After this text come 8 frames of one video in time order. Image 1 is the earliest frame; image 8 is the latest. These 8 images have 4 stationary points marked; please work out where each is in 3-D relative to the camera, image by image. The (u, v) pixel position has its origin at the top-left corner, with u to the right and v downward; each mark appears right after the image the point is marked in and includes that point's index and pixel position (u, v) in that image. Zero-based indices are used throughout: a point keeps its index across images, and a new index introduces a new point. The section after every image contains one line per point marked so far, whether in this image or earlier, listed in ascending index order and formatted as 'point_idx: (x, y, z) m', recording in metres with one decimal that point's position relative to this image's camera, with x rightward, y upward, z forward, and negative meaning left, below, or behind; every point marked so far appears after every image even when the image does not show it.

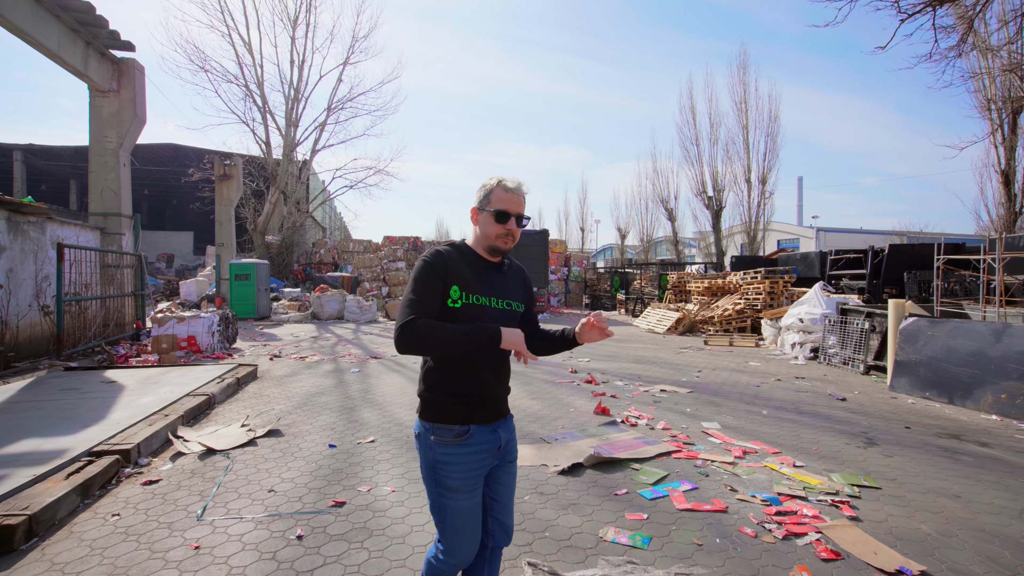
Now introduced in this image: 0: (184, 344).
0: (-6.6, -1.1, +9.8) m
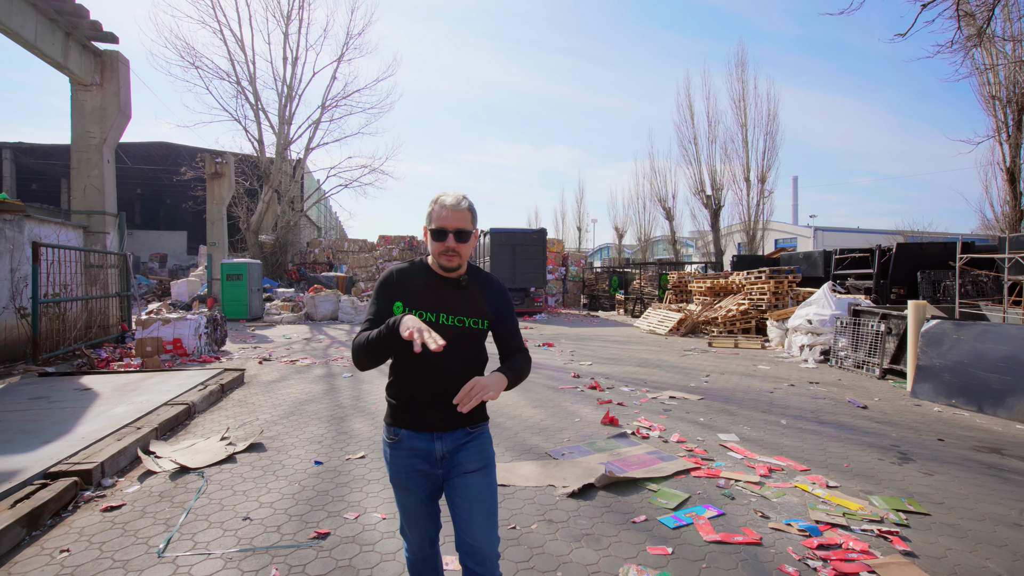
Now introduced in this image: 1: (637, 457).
0: (-6.6, -1.1, +9.4) m
1: (+1.1, -1.4, +4.1) m
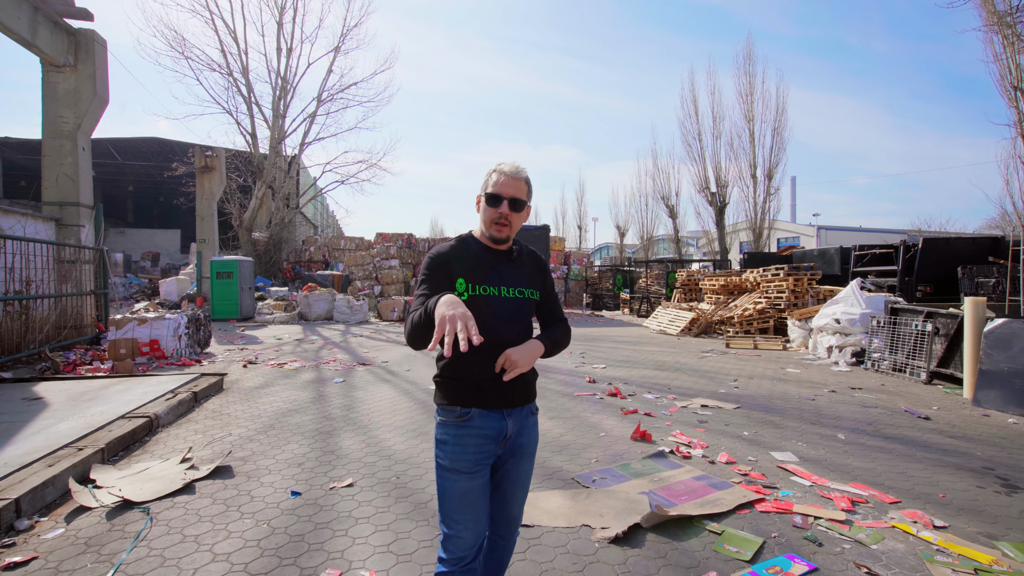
0: (-6.4, -1.1, +8.6) m
1: (+1.2, -1.4, +3.4) m
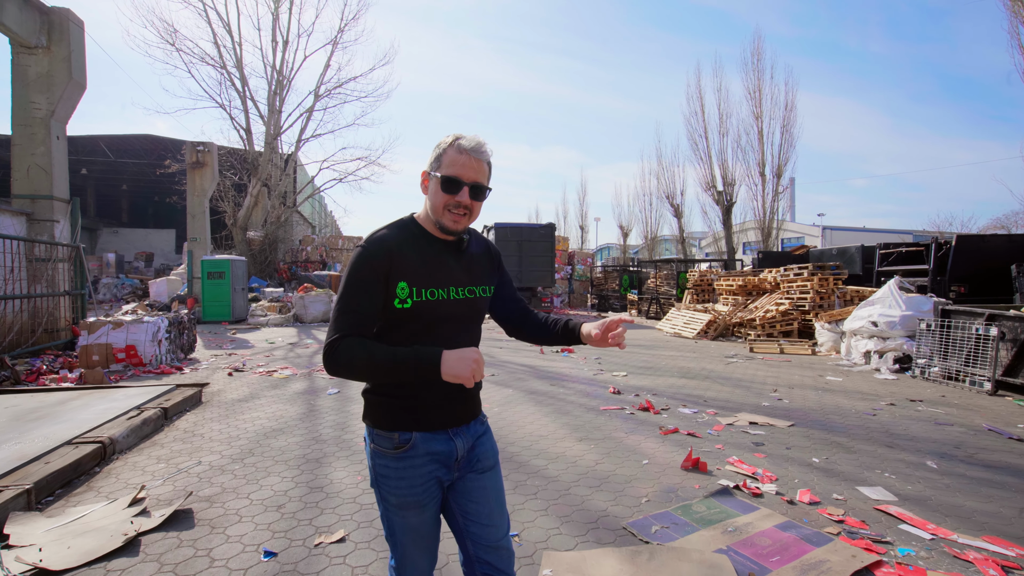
0: (-6.3, -1.1, +7.9) m
1: (+1.4, -1.4, +2.7) m
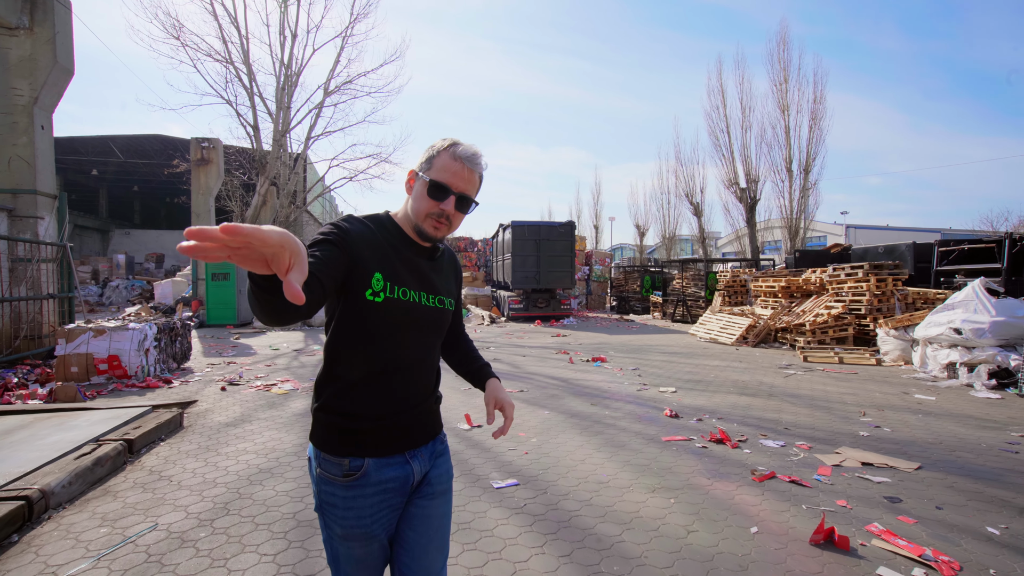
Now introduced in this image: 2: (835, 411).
0: (-5.8, -1.1, +7.0) m
1: (+1.7, -1.4, +1.6) m
2: (+3.7, -1.4, +5.6) m
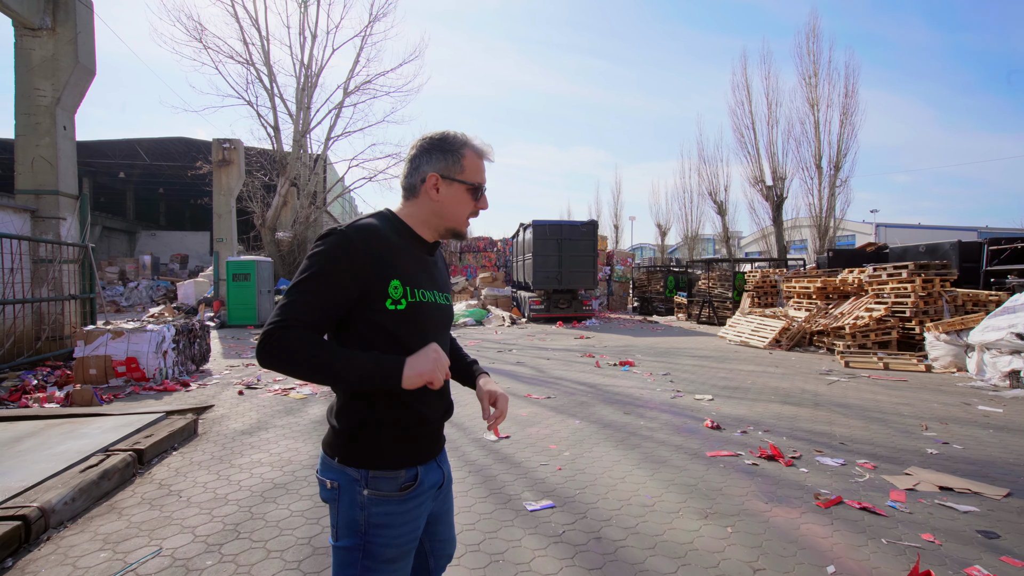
0: (-5.5, -1.1, +6.9) m
1: (+1.9, -1.4, +1.2) m
2: (+4.0, -1.4, +5.2) m
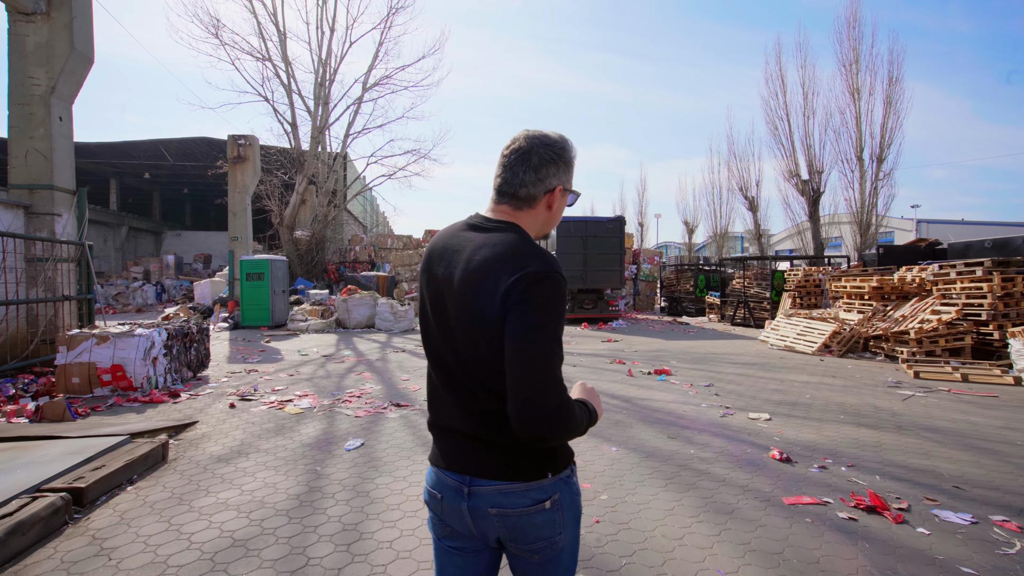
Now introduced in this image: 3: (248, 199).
0: (-5.2, -1.2, +6.3) m
1: (+1.9, -1.4, +0.3) m
2: (+4.2, -1.4, +4.2) m
3: (-9.7, +3.3, +18.0) m
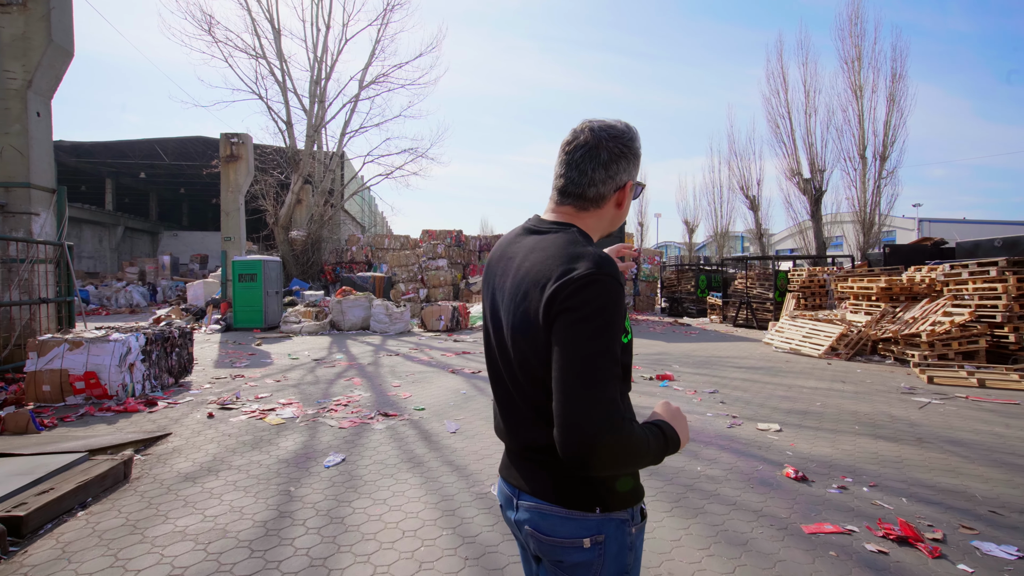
0: (-5.2, -1.2, +5.9) m
1: (+1.9, -1.4, 0.0) m
2: (+4.2, -1.5, +3.8) m
3: (-9.8, +3.2, +17.7) m
